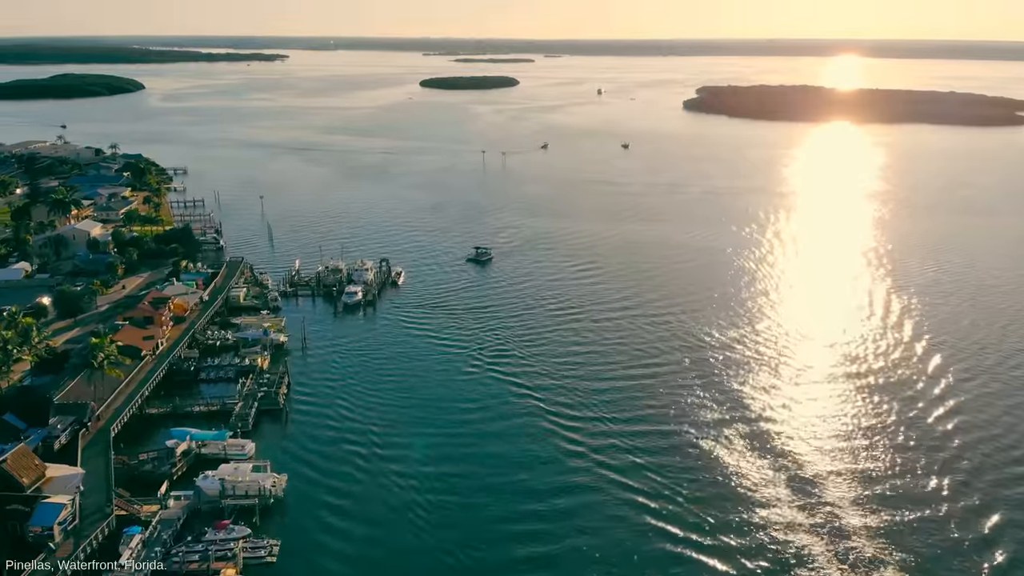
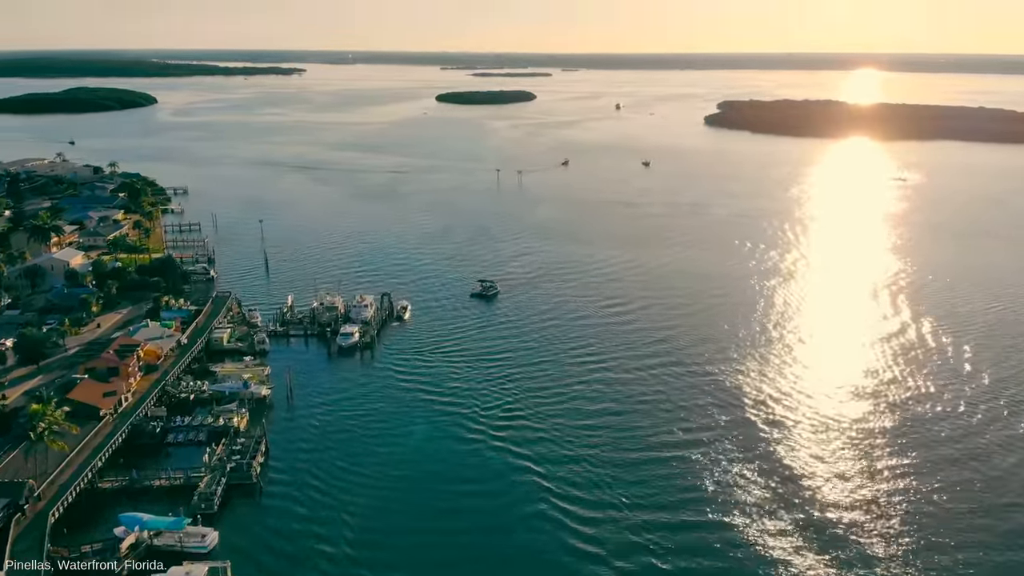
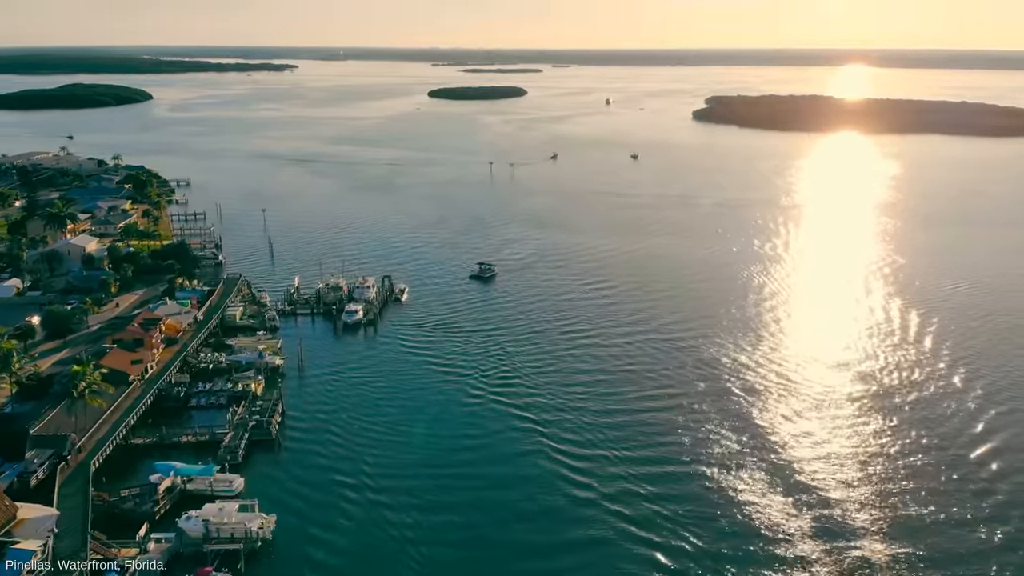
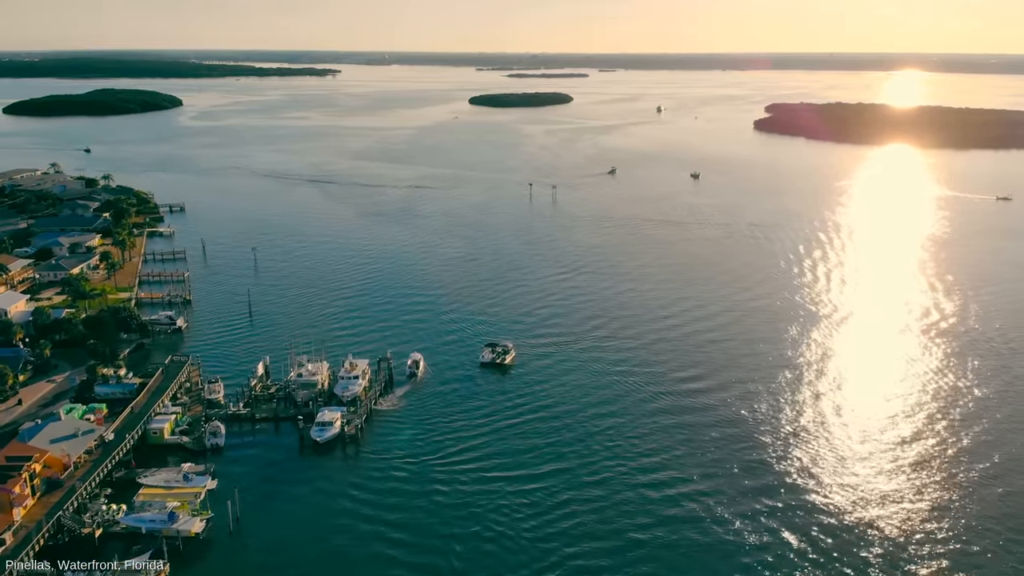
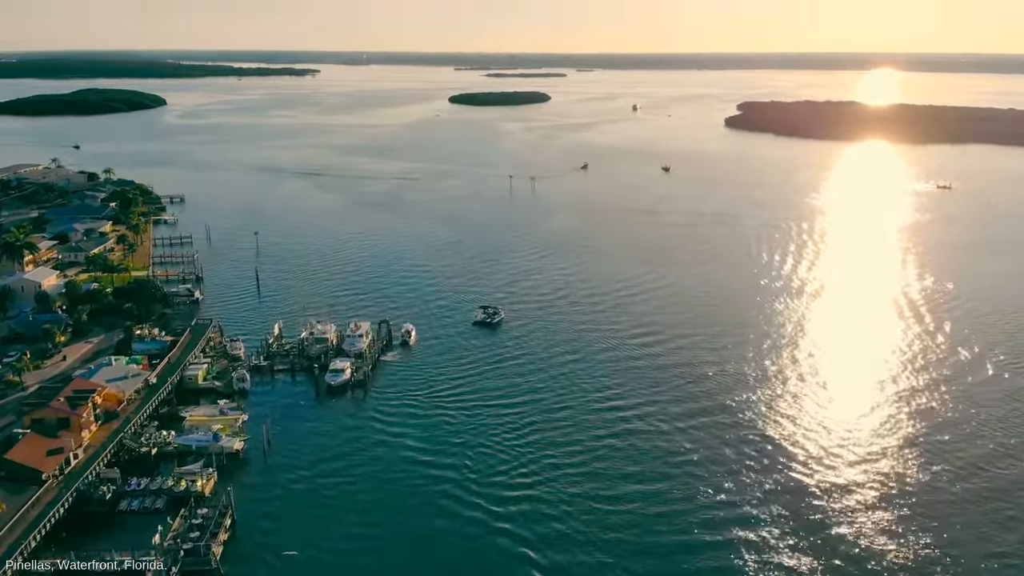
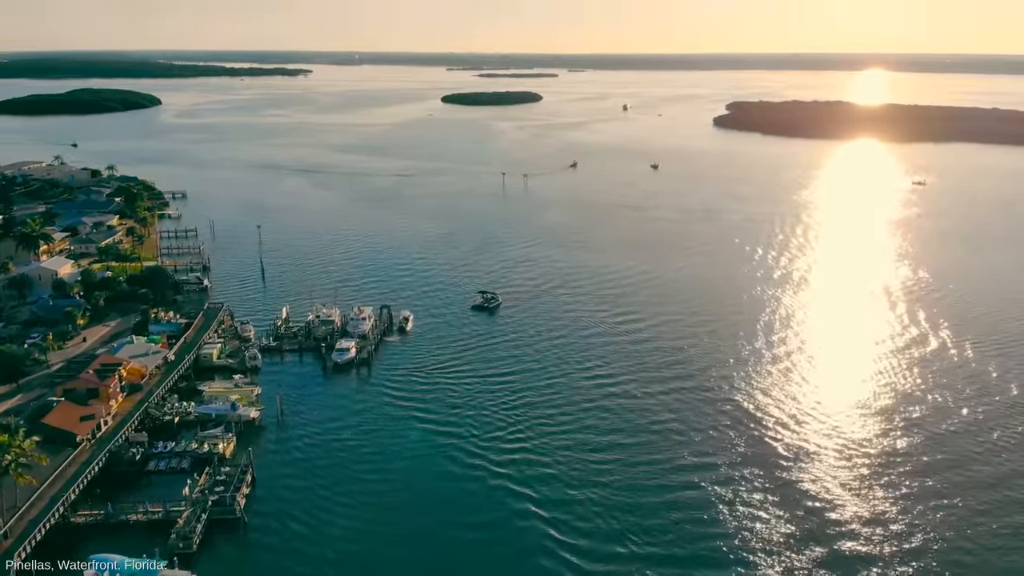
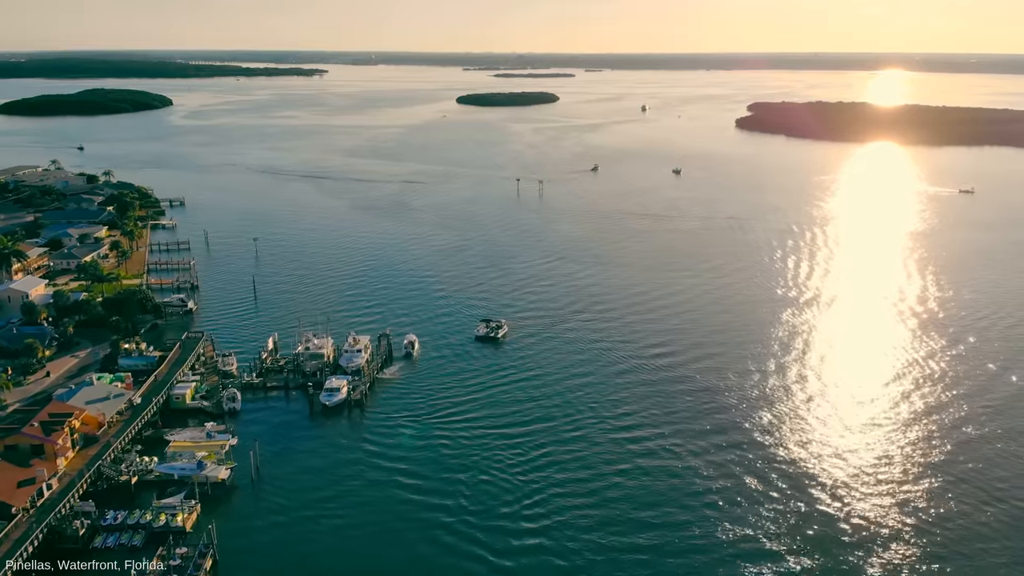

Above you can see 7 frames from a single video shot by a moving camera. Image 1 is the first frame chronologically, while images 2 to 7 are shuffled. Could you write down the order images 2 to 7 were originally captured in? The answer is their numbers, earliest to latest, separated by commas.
3, 2, 6, 5, 7, 4
